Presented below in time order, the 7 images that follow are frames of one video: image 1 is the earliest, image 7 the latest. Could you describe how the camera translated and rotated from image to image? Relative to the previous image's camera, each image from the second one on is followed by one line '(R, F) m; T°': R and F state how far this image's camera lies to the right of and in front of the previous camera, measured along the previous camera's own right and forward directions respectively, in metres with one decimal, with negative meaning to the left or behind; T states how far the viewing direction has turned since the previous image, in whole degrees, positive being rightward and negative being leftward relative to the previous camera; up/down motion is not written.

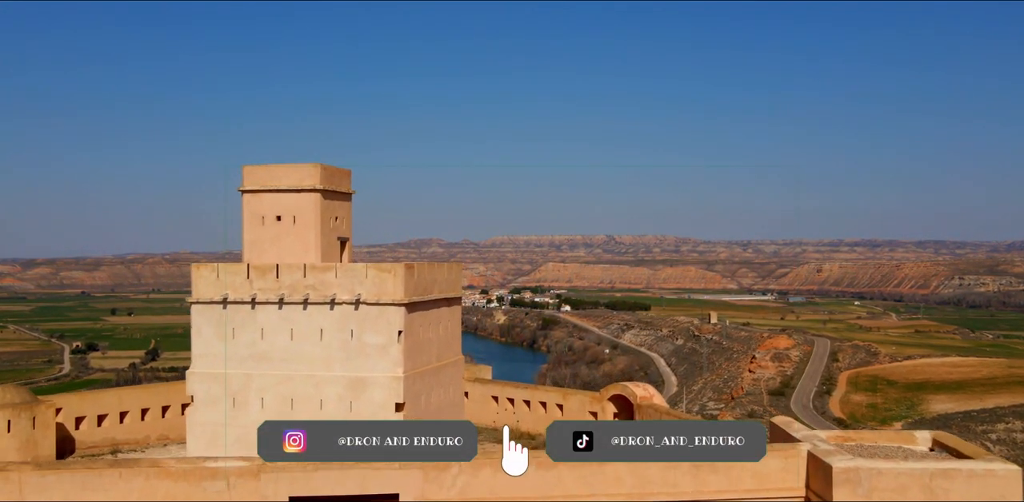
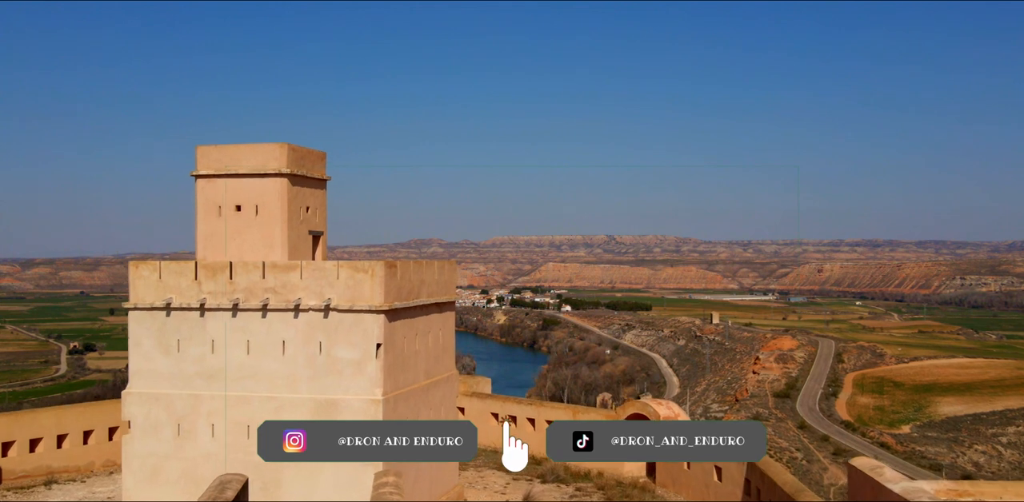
(0.0, +1.5) m; 0°
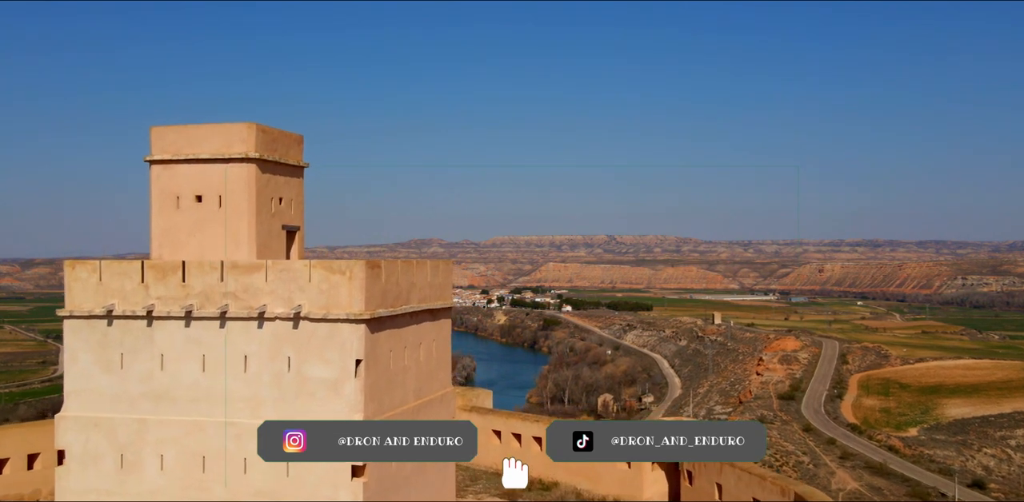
(0.0, +1.1) m; 0°
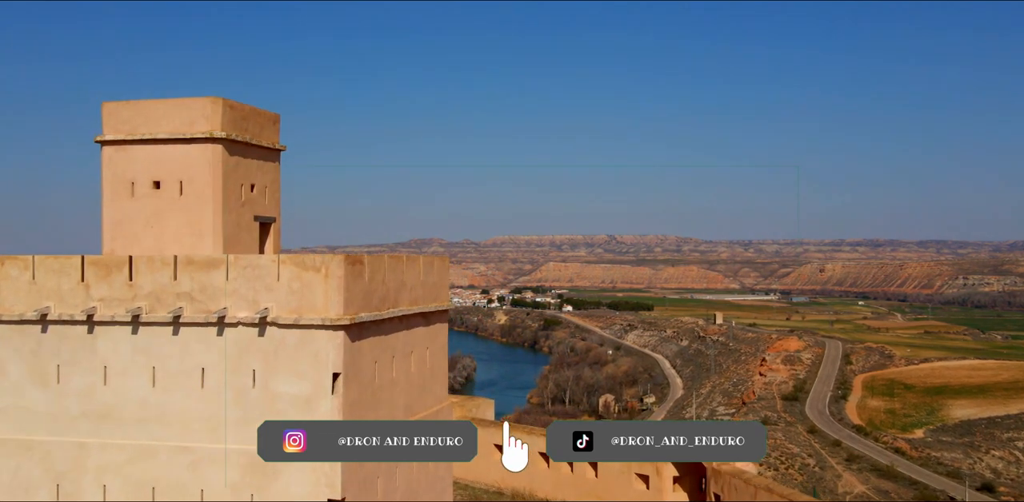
(0.0, +0.9) m; 0°
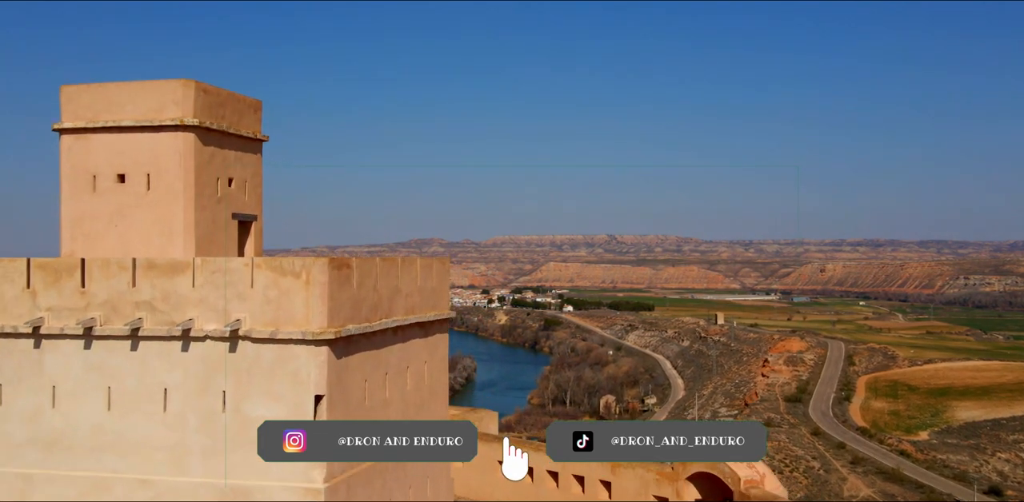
(-0.1, +0.7) m; 0°
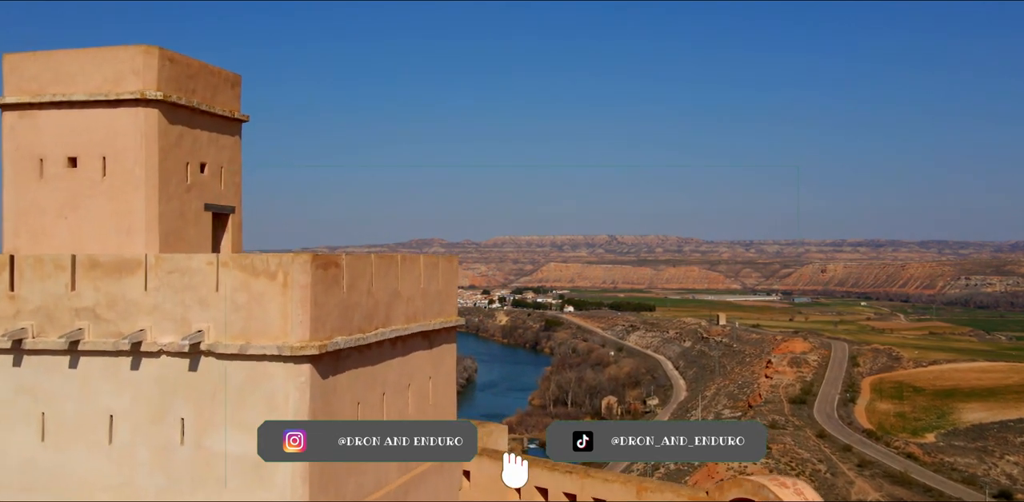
(-0.1, +0.8) m; 0°
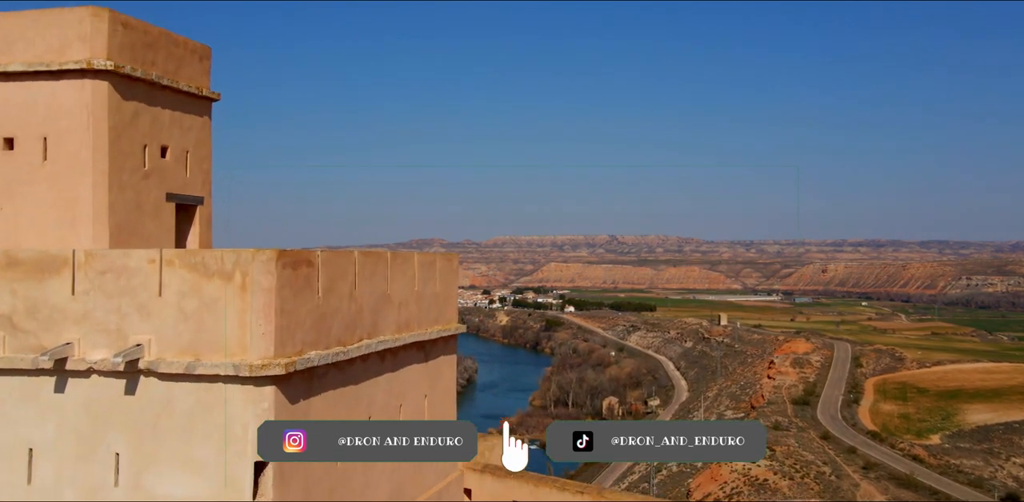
(0.0, +0.6) m; 0°
